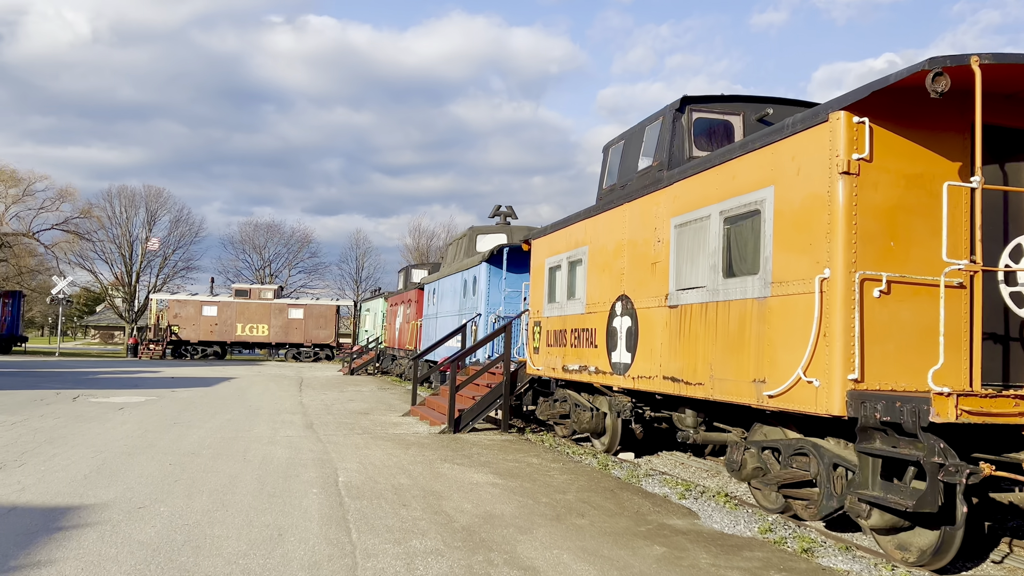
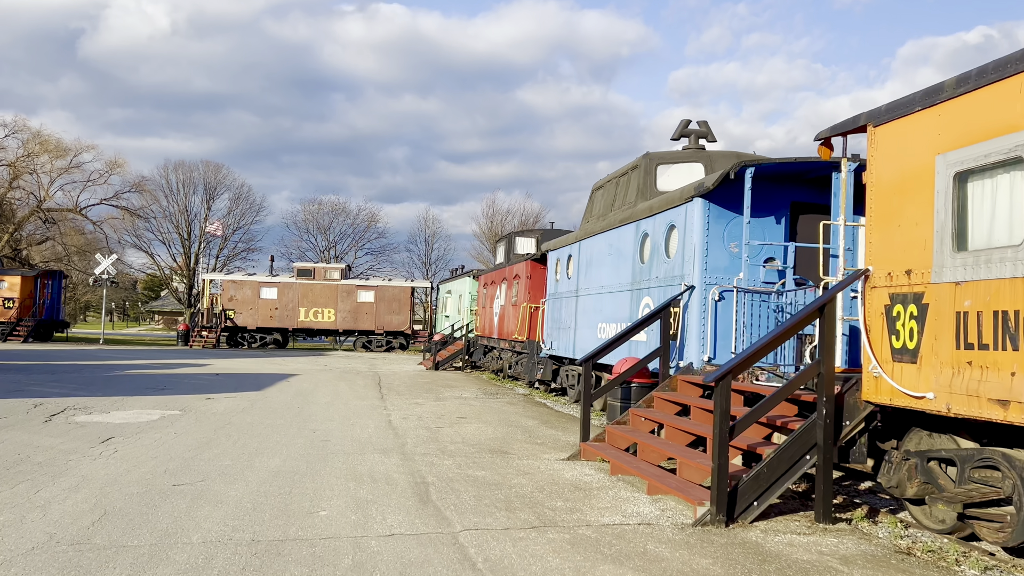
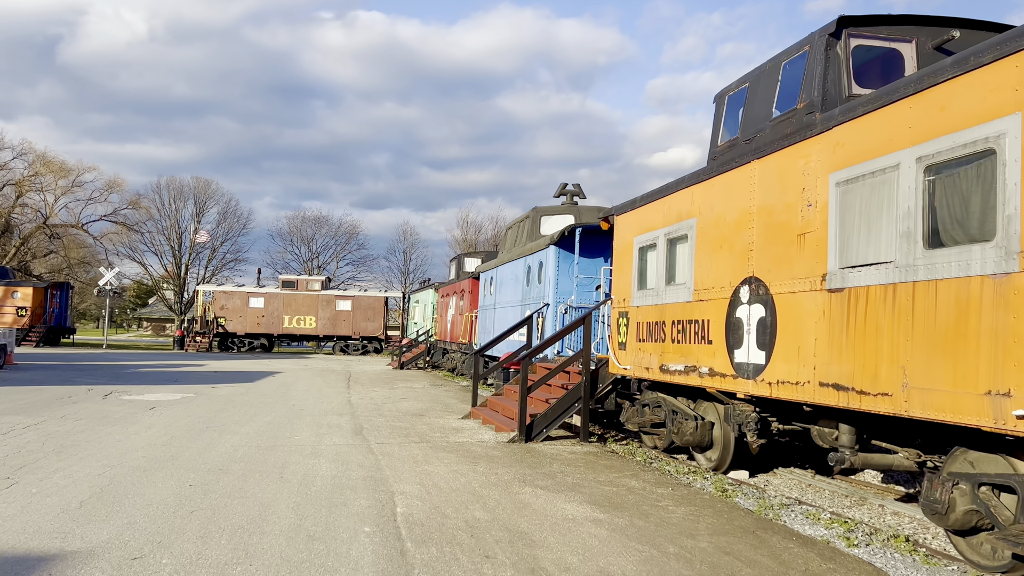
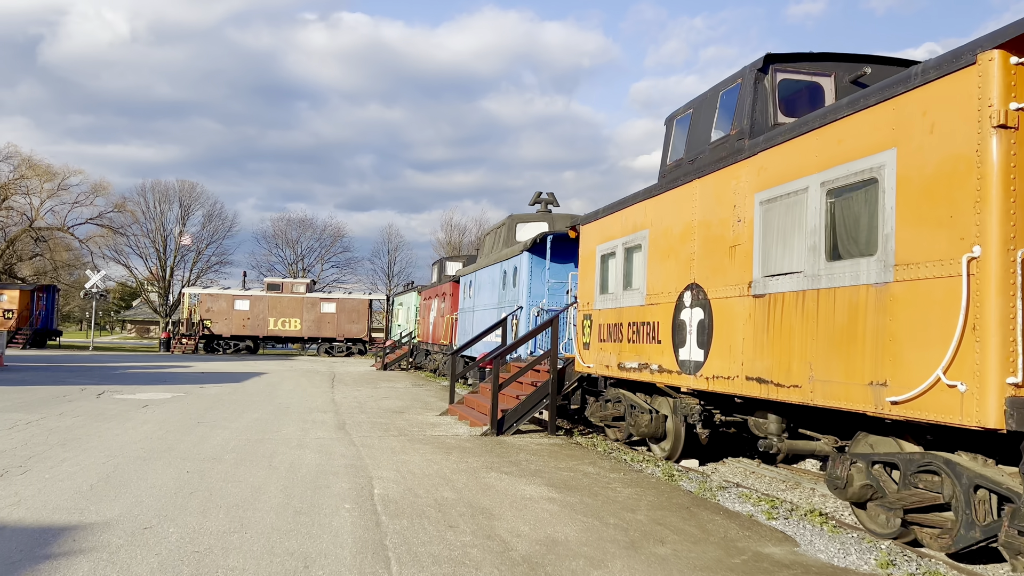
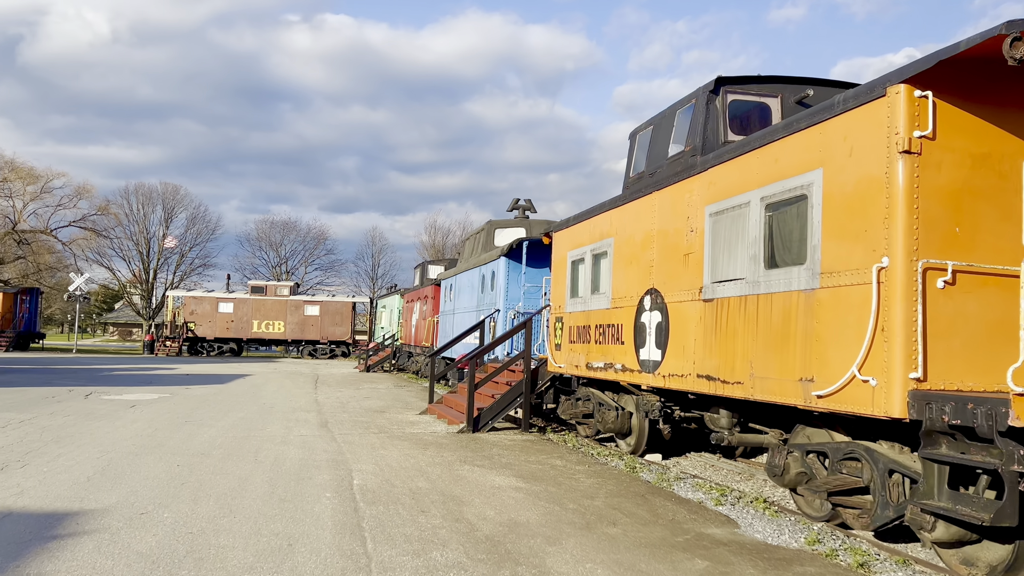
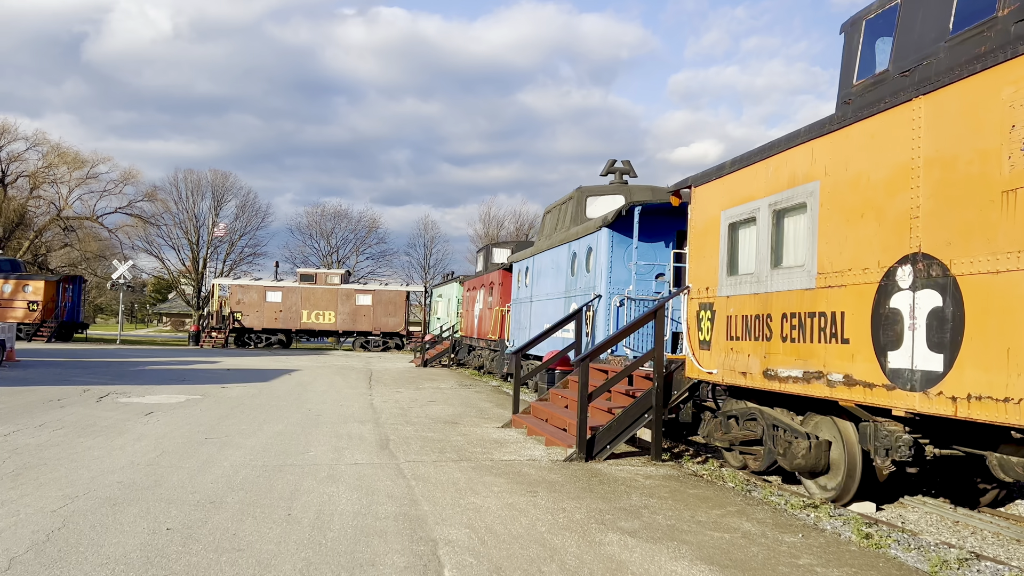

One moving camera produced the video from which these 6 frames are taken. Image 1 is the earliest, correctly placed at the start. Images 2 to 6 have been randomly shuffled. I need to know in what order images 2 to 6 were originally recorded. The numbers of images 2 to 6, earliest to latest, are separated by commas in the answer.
5, 4, 3, 6, 2
